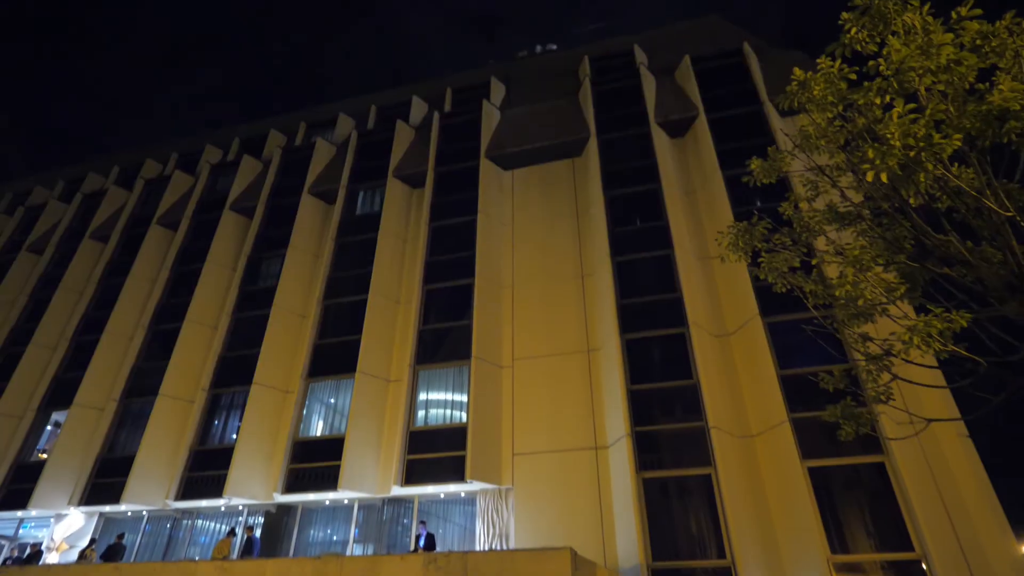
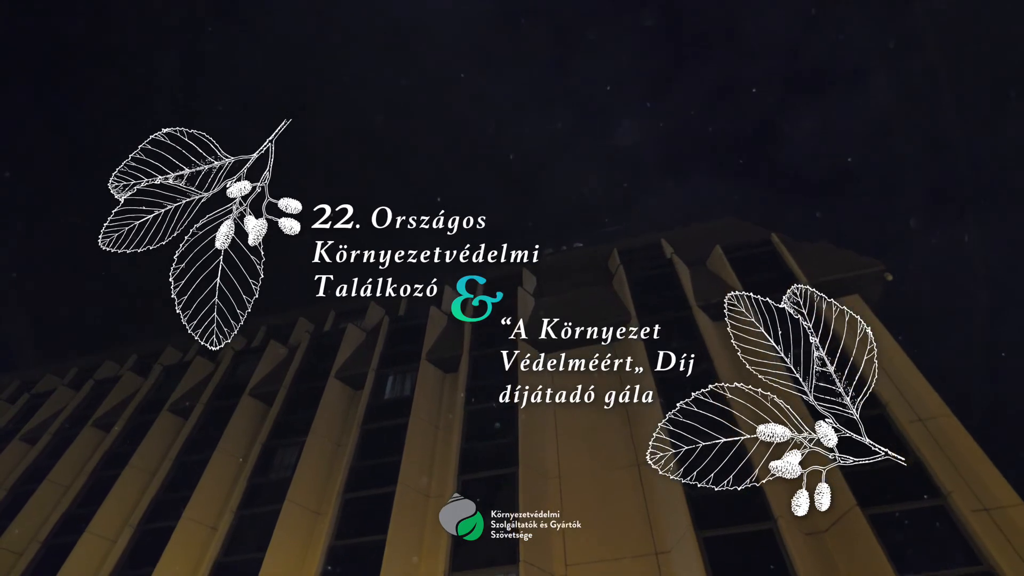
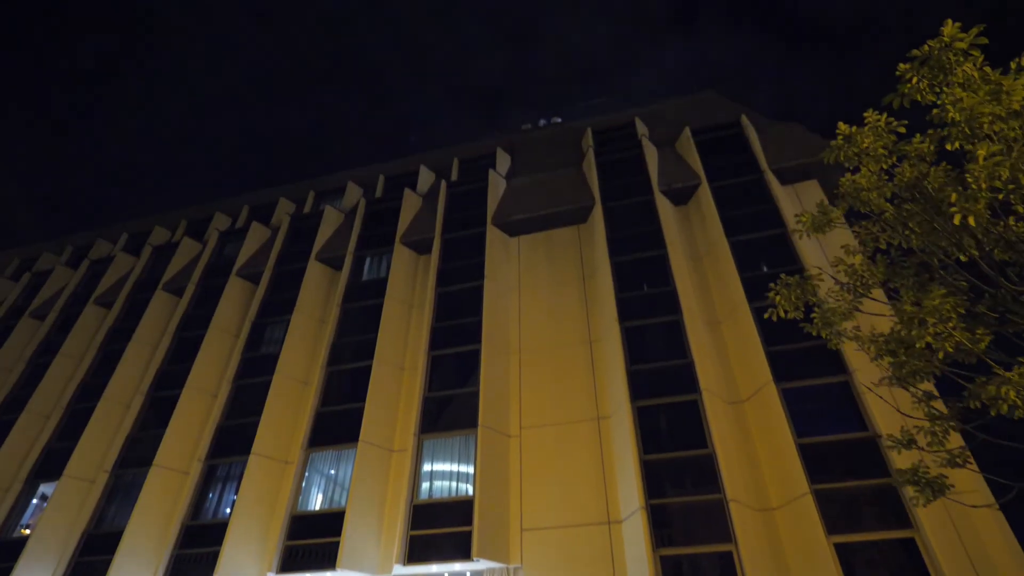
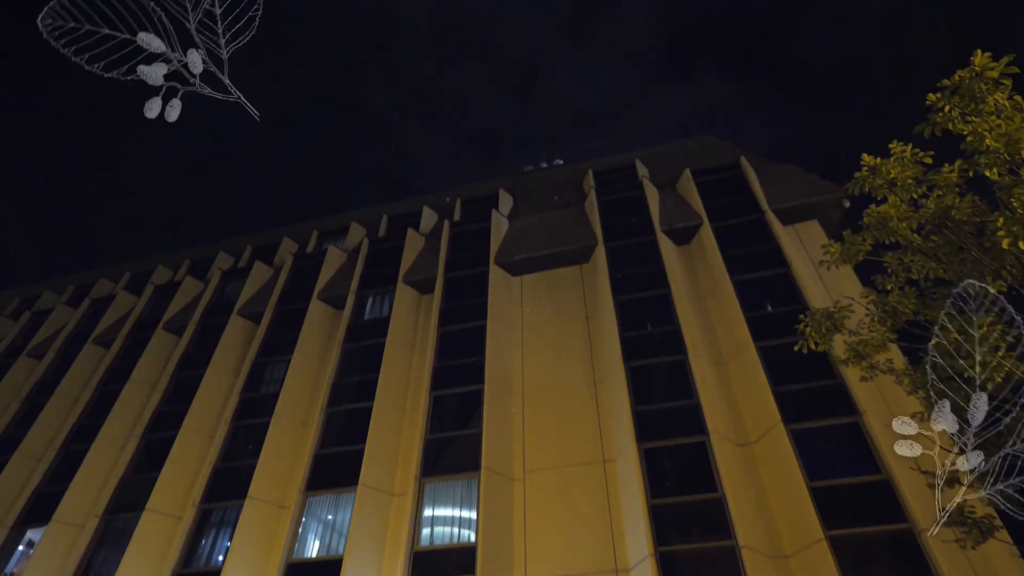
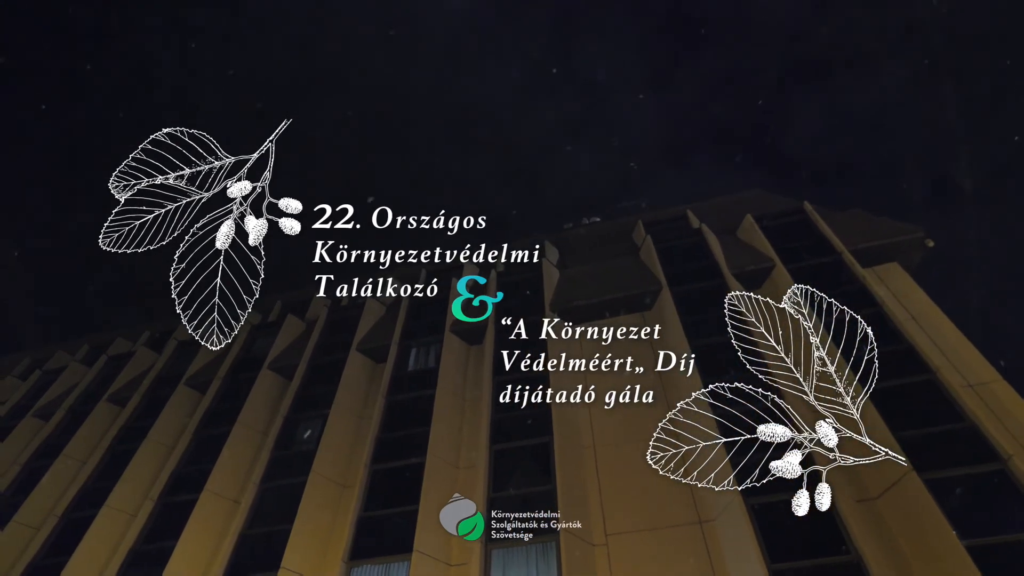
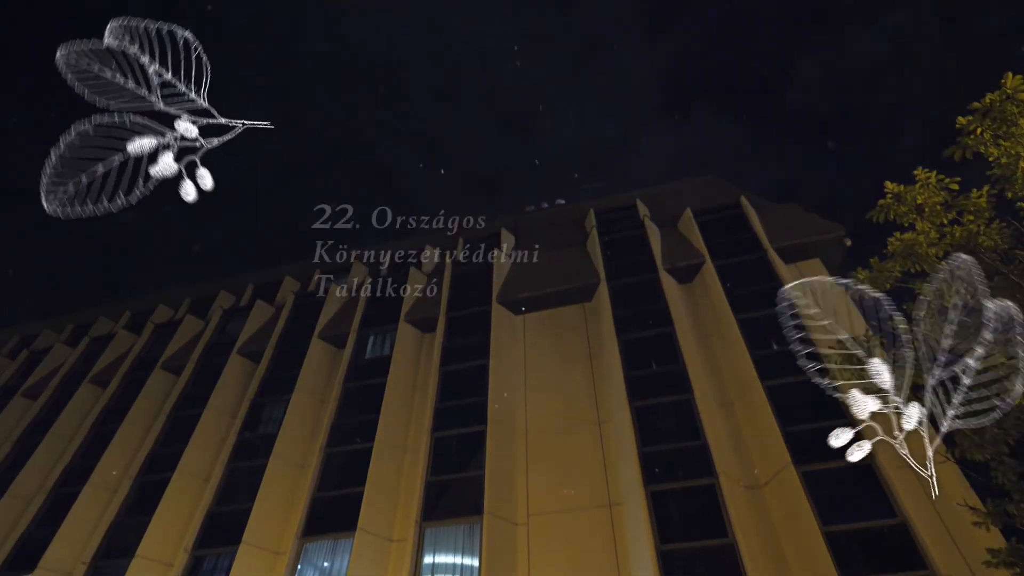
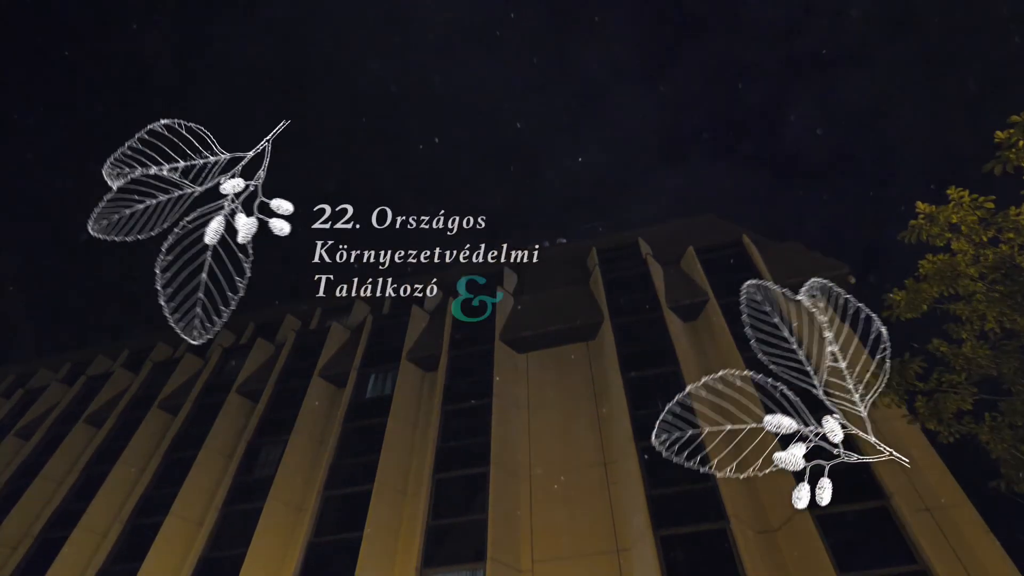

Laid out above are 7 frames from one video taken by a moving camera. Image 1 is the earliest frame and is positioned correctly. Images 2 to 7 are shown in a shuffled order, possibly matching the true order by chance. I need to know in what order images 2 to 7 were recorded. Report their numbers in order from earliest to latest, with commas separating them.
3, 4, 6, 7, 2, 5
